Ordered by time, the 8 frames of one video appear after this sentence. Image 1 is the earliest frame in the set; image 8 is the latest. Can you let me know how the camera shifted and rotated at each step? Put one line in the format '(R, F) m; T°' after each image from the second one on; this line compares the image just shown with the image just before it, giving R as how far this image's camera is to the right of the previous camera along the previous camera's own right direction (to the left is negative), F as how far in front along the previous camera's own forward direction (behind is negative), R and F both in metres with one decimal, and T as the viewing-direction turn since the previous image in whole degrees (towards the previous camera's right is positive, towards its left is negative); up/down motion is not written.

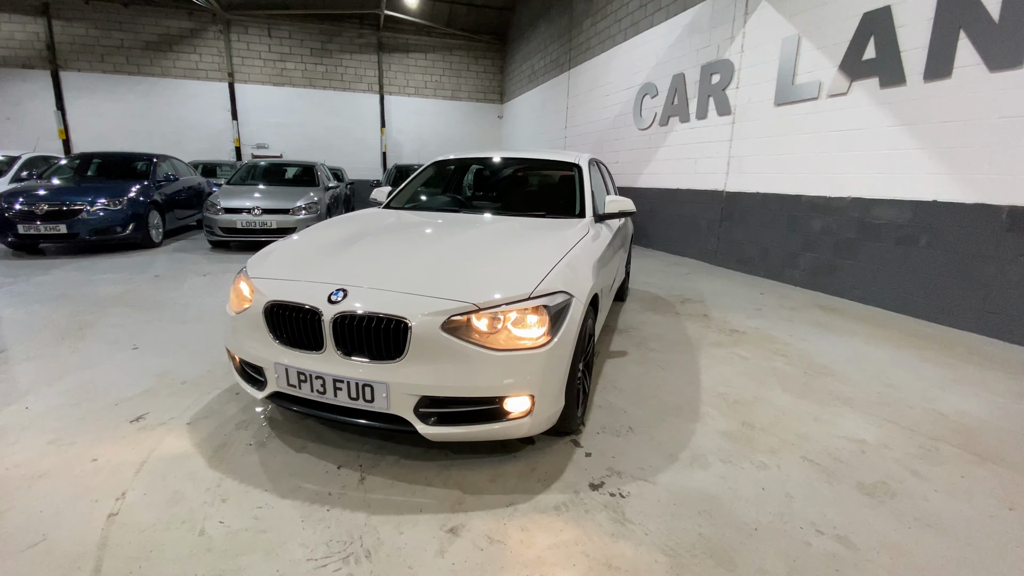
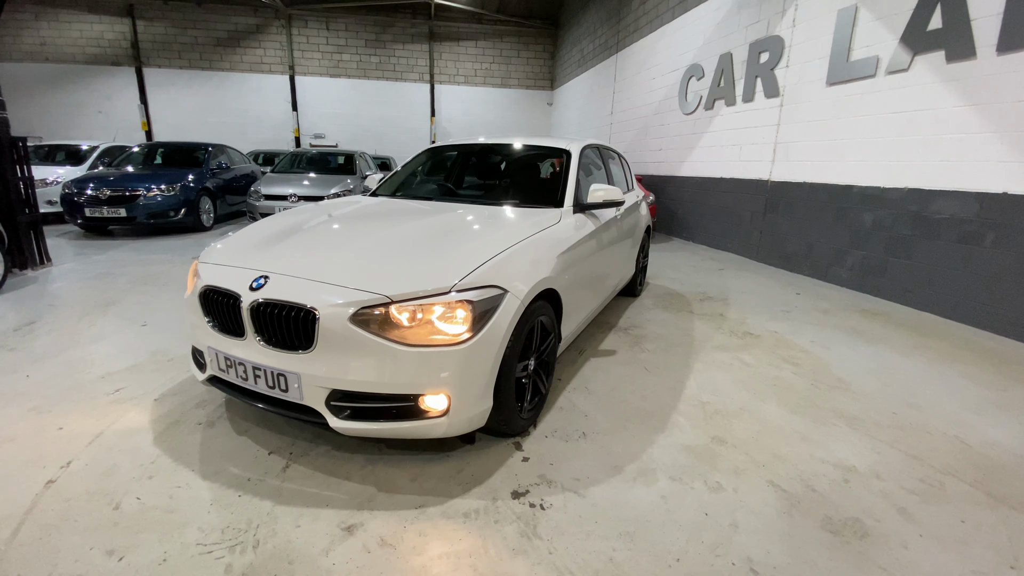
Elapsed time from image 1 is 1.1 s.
(+0.5, +0.1) m; -7°
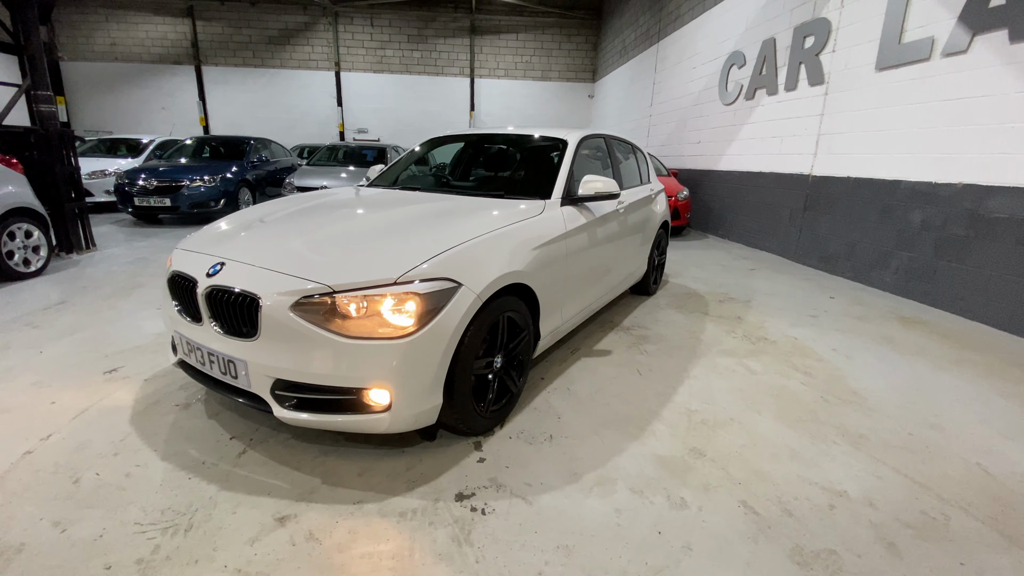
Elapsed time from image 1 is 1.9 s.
(+0.3, +0.1) m; -6°
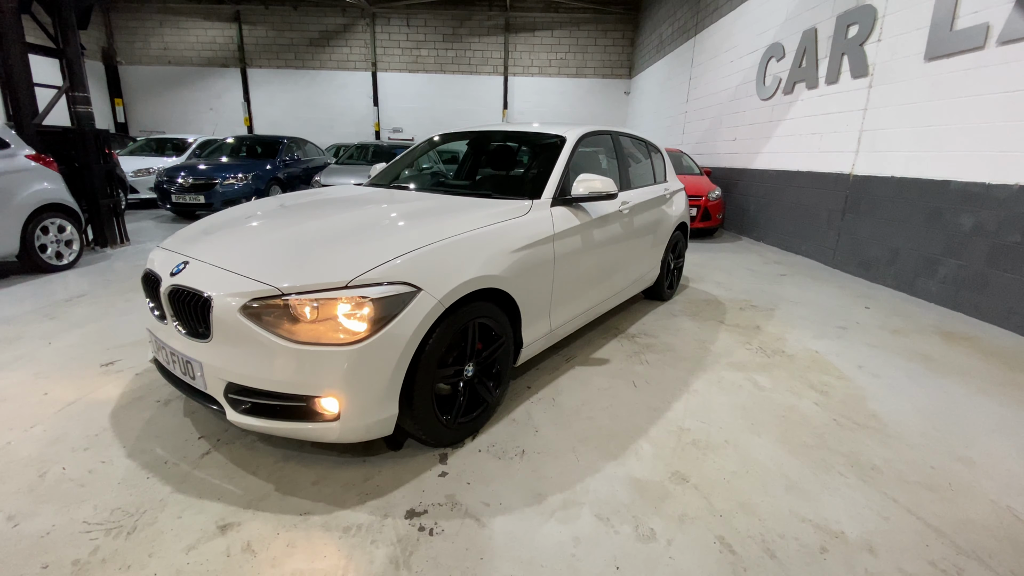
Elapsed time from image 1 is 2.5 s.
(+0.3, +0.1) m; -5°
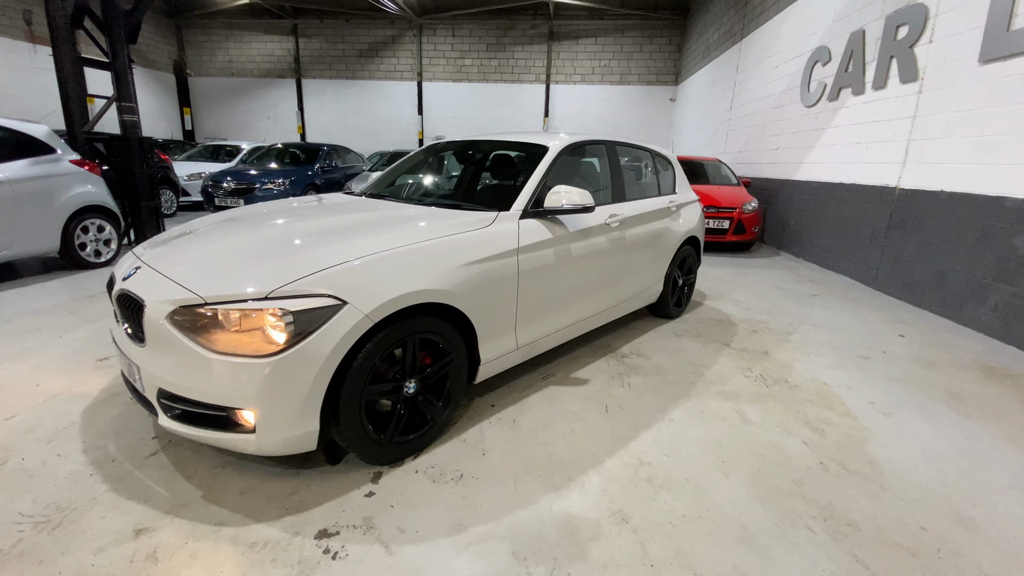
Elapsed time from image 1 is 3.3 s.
(+0.4, +0.1) m; -6°
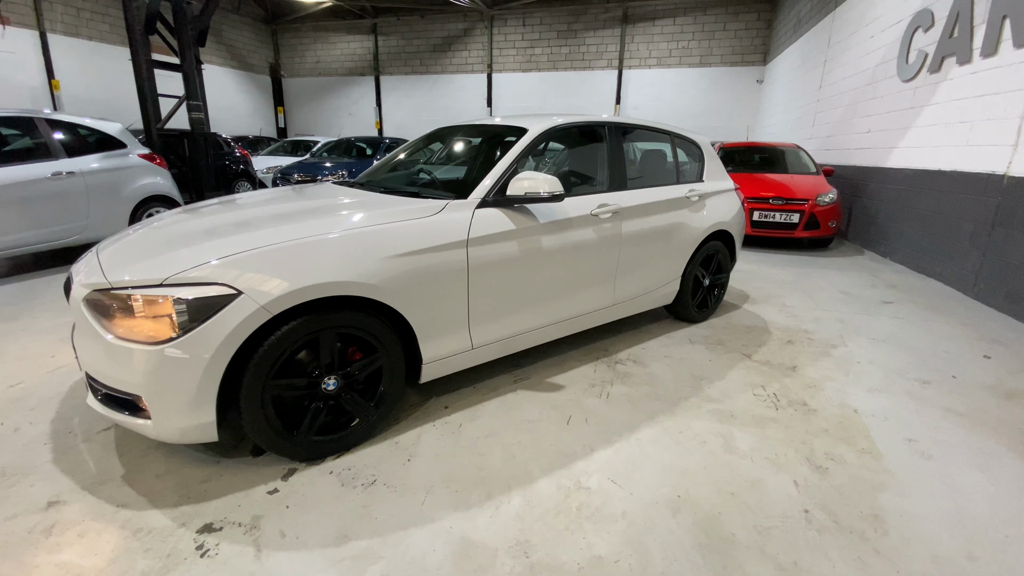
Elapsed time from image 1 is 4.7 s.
(+0.6, +0.2) m; -10°
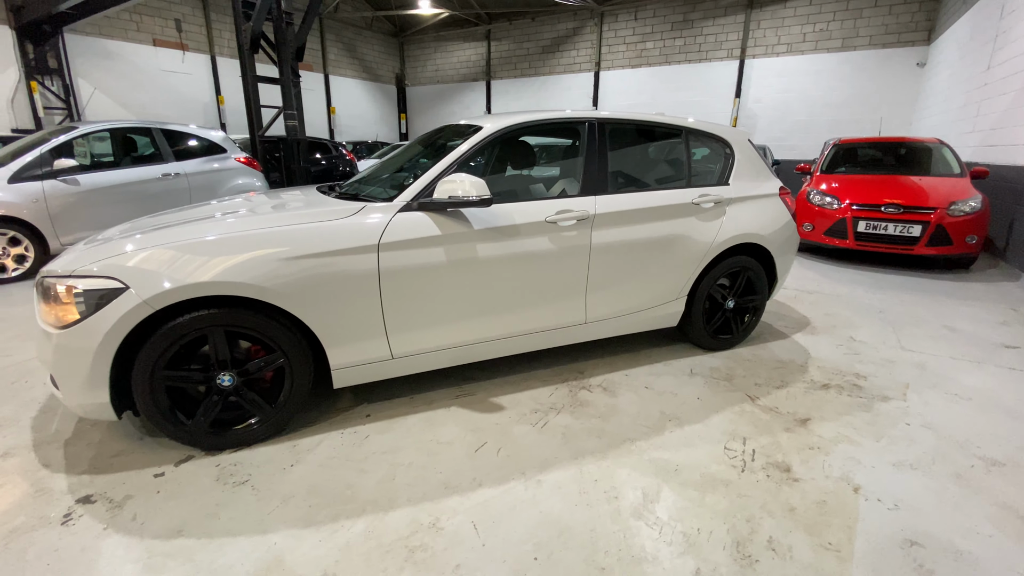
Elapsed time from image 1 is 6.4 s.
(+0.8, +0.3) m; -15°
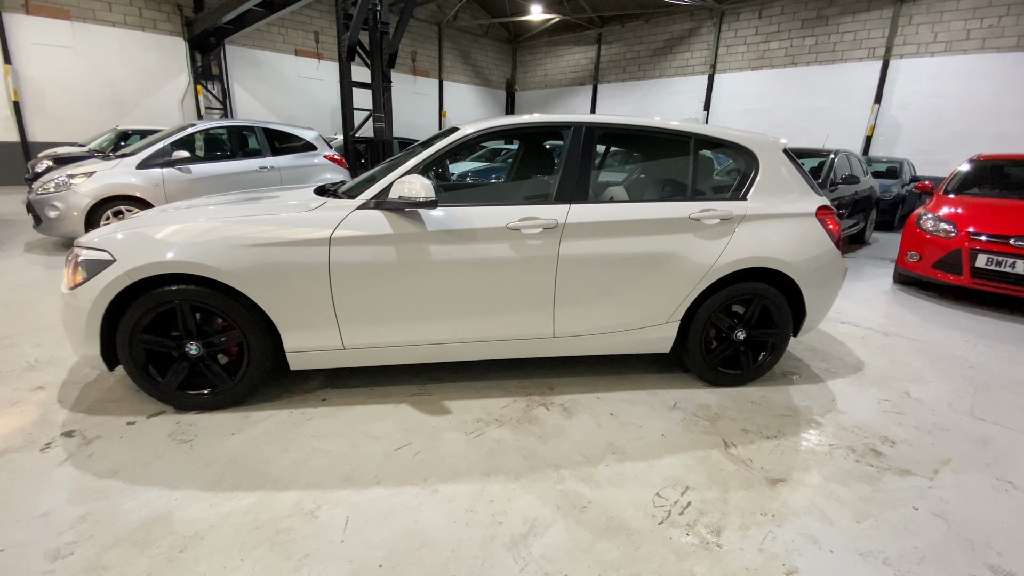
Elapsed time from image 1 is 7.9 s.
(+0.7, +0.1) m; -13°
